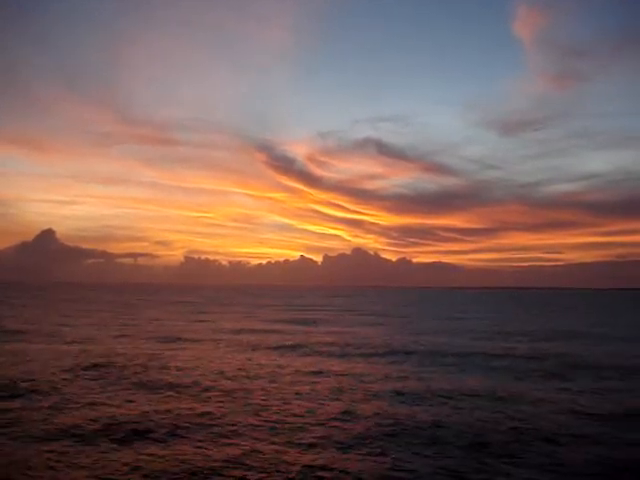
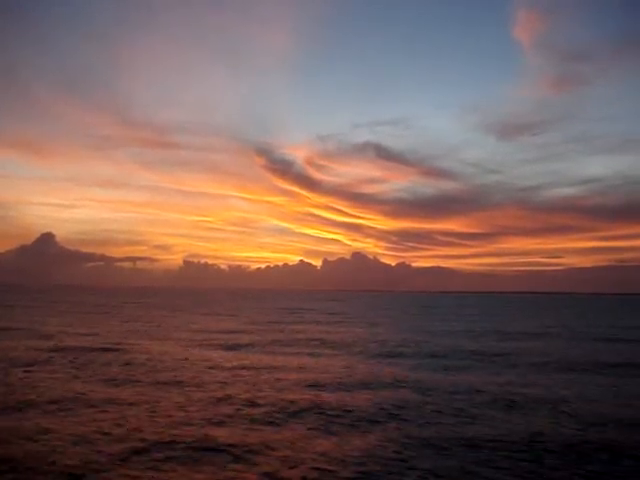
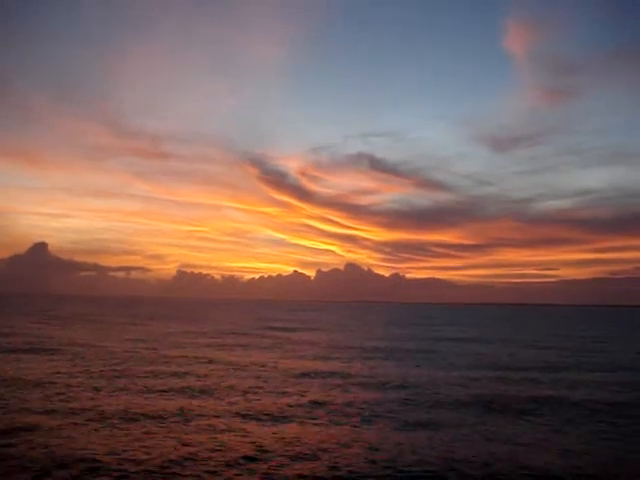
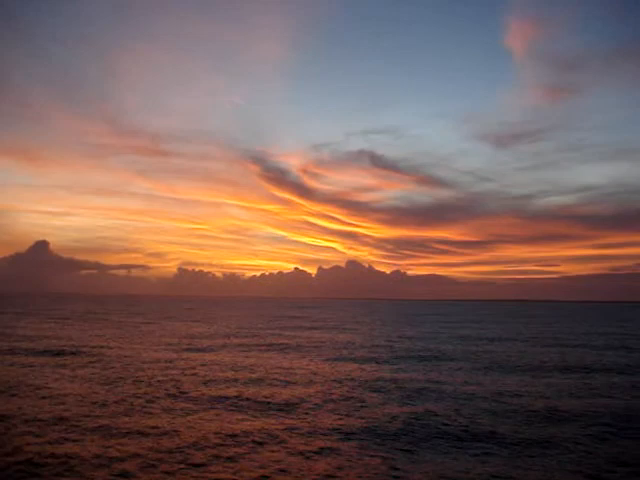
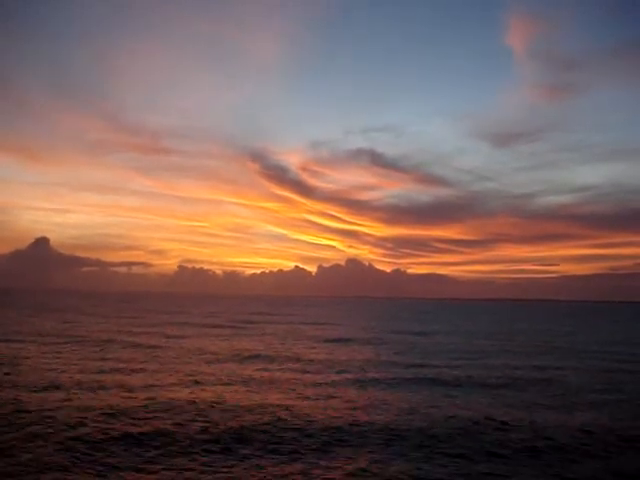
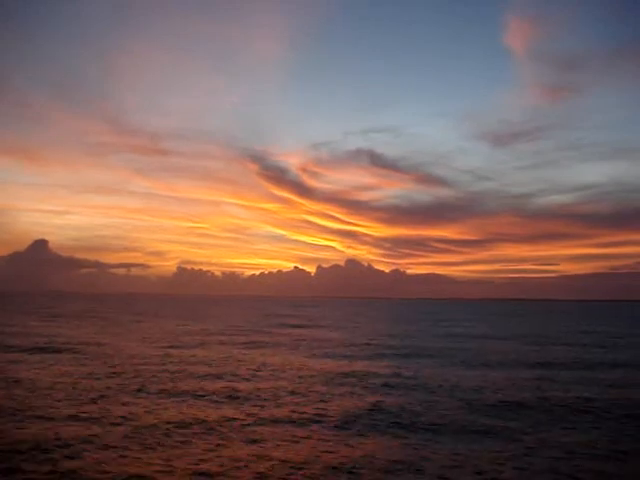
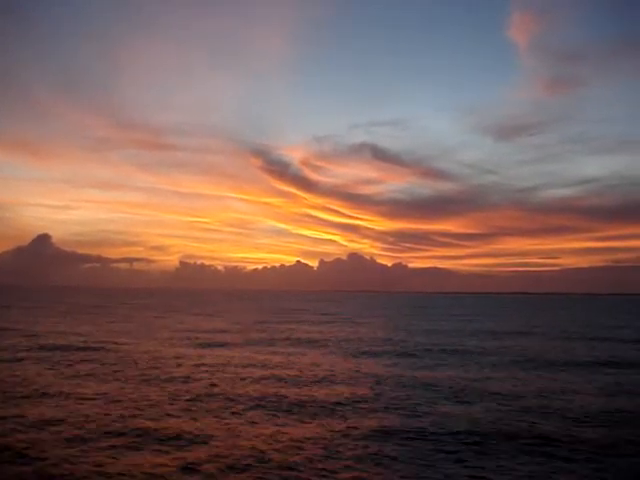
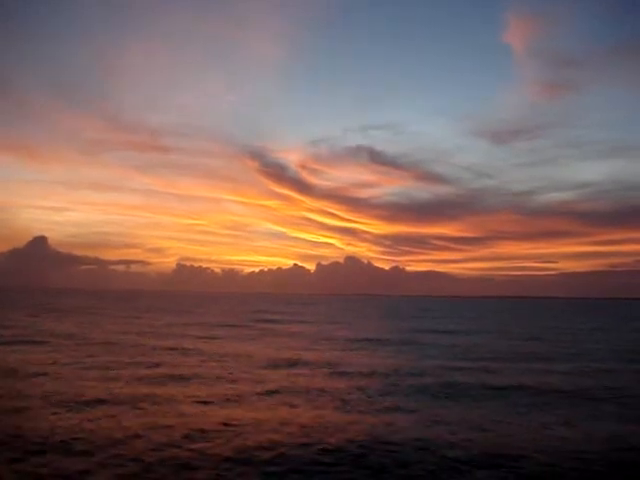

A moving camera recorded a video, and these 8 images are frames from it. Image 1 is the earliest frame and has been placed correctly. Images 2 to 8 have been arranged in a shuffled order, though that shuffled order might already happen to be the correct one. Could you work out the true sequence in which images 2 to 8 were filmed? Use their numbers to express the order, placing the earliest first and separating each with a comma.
2, 7, 4, 6, 3, 8, 5
